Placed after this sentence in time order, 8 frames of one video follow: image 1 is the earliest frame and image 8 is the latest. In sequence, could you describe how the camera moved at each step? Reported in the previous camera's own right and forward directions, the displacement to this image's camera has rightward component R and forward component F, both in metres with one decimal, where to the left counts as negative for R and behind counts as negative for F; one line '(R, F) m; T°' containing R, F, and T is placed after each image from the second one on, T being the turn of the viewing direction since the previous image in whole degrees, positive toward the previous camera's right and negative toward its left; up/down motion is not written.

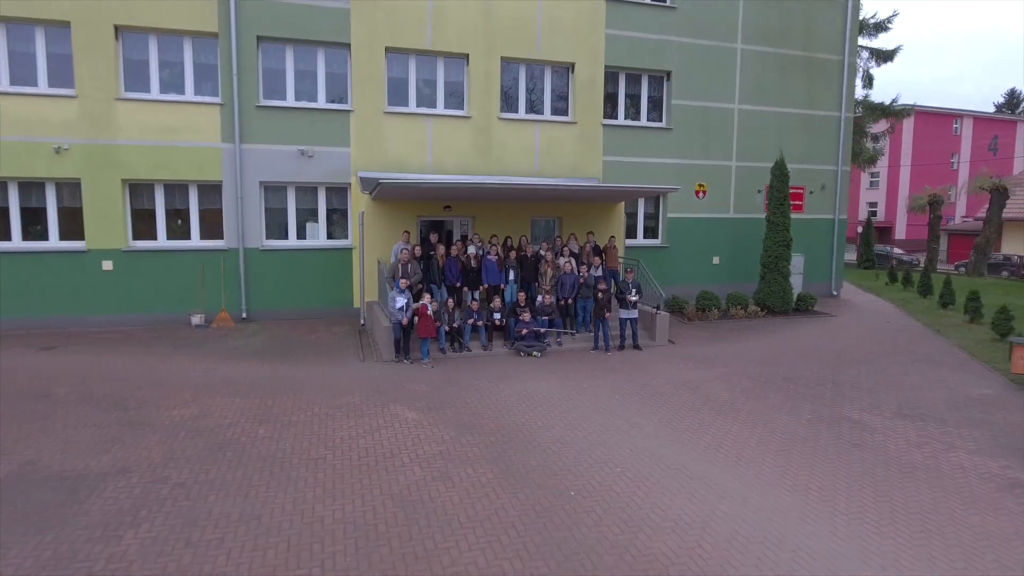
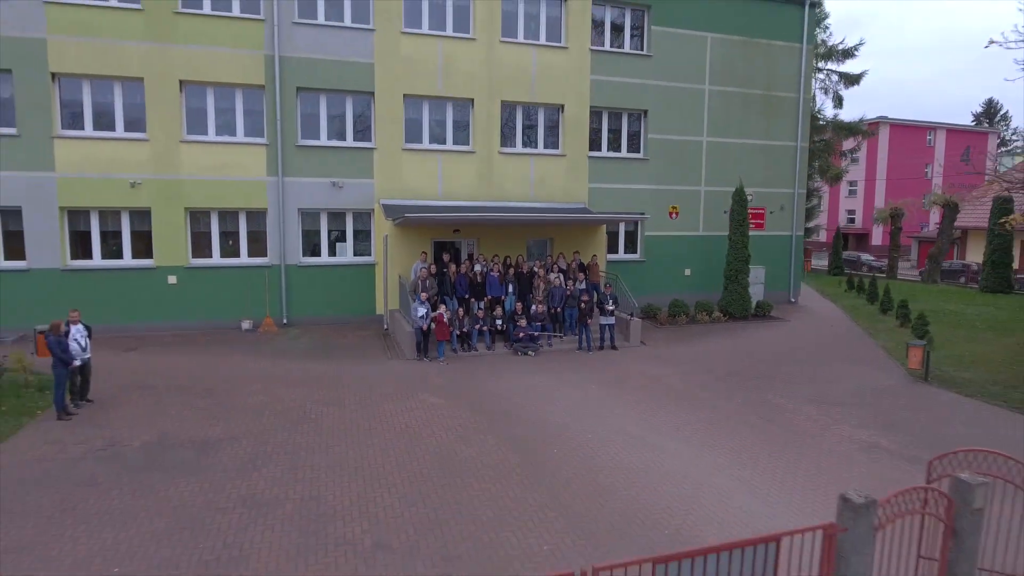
(0.0, -2.2) m; 0°
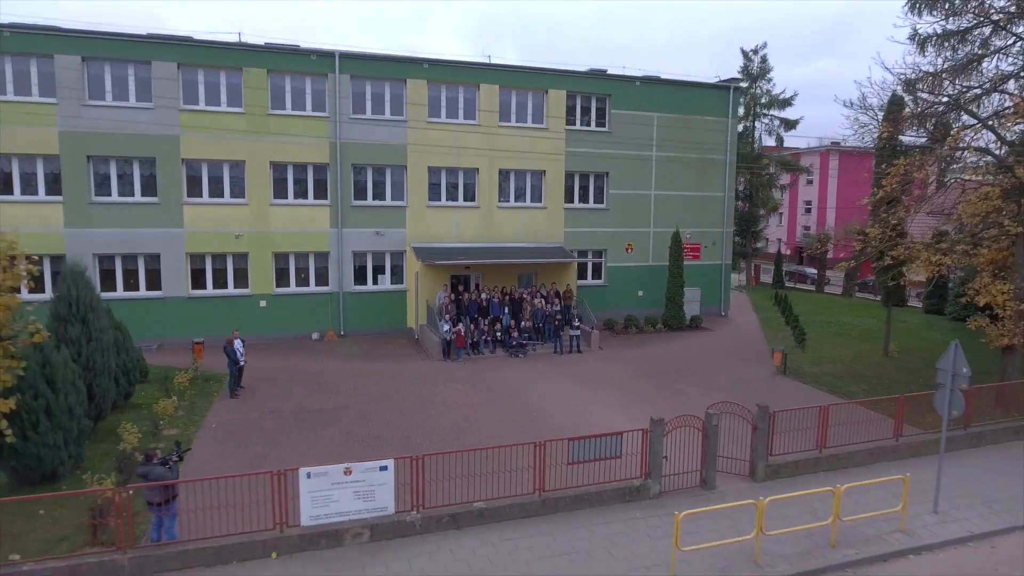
(-0.1, -5.4) m; +1°
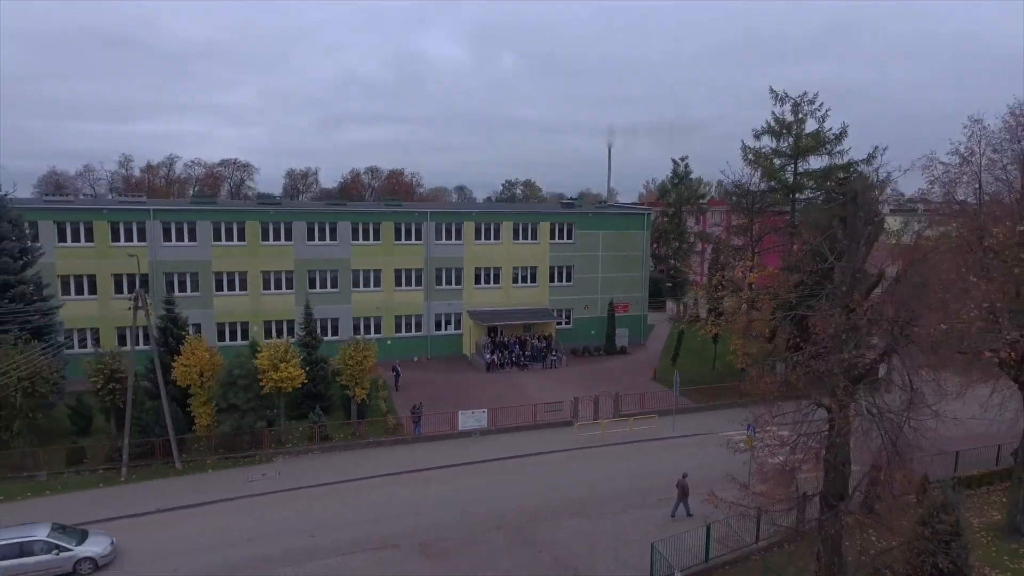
(-0.6, -17.1) m; 0°
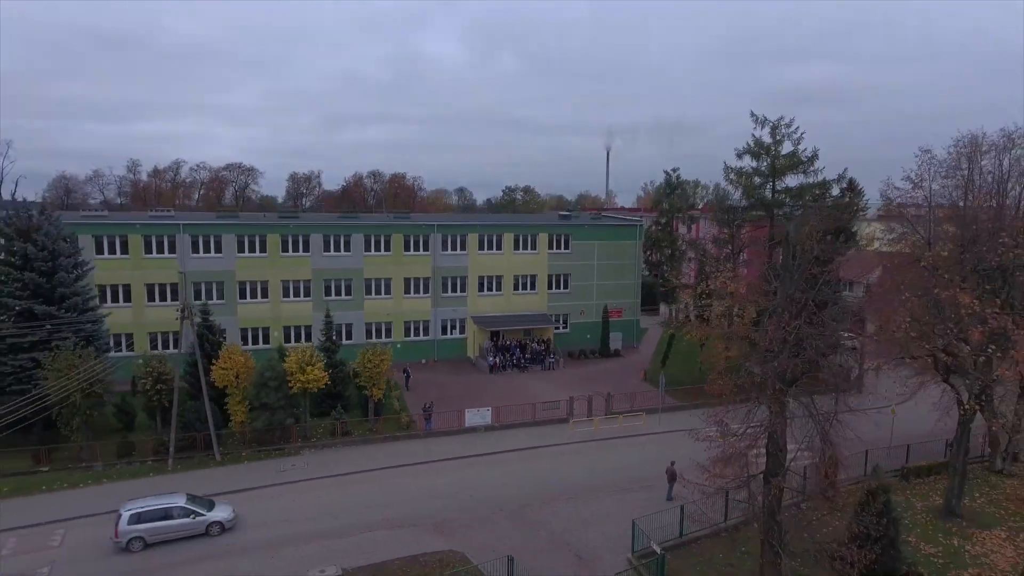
(-0.1, -2.8) m; 0°
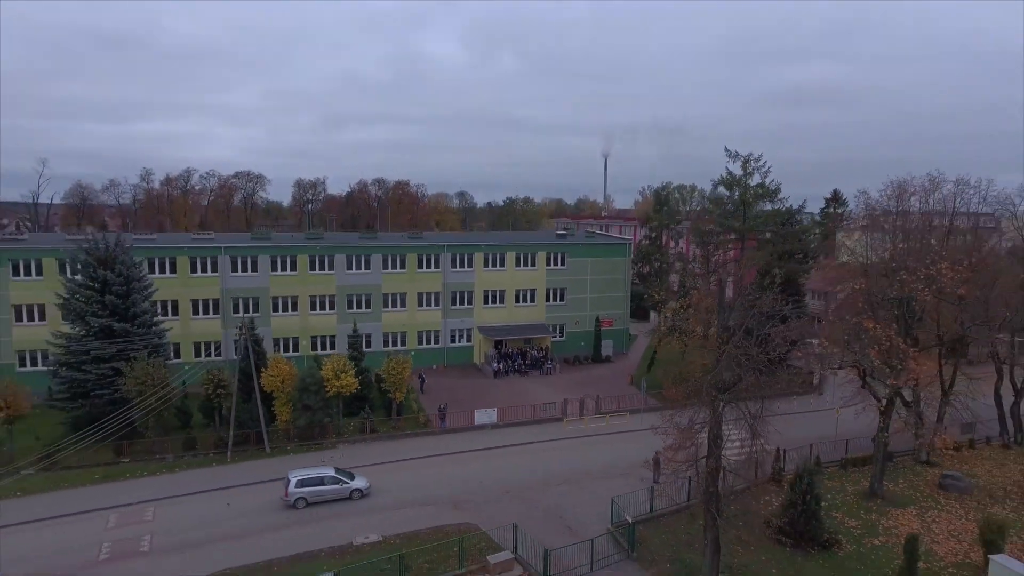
(-0.1, -4.7) m; 0°
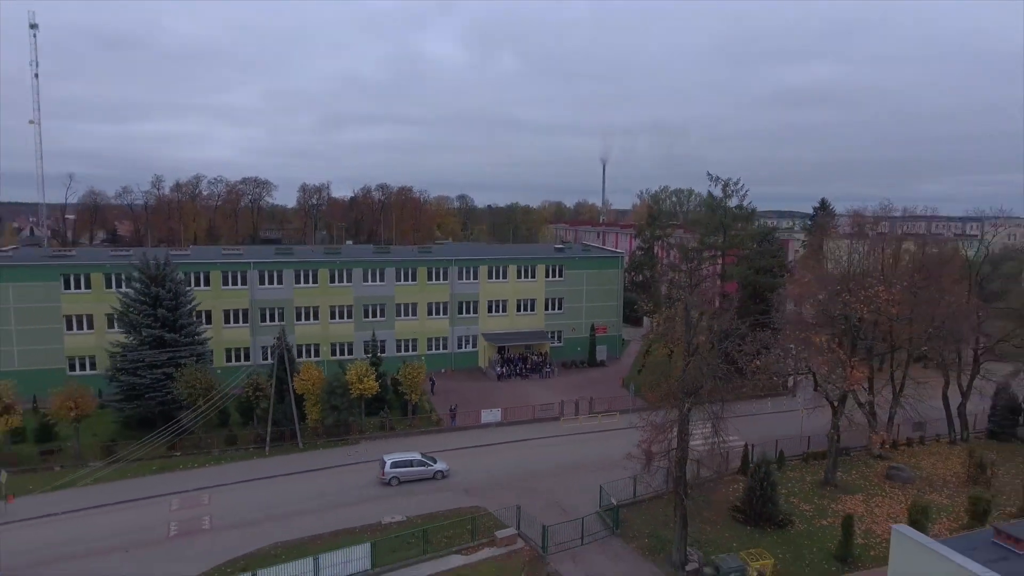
(-0.1, -4.0) m; 0°
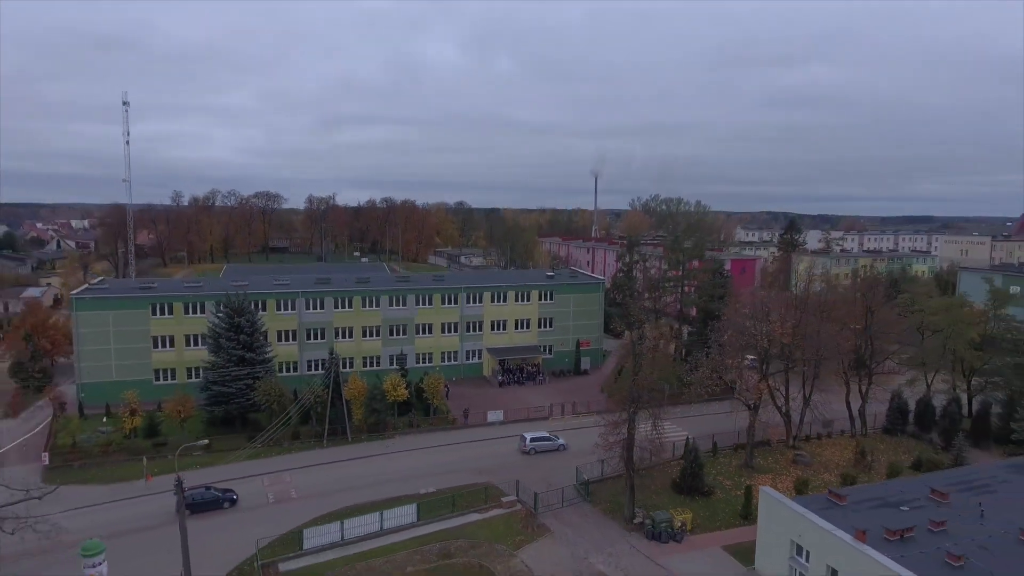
(-0.2, -10.2) m; 0°
